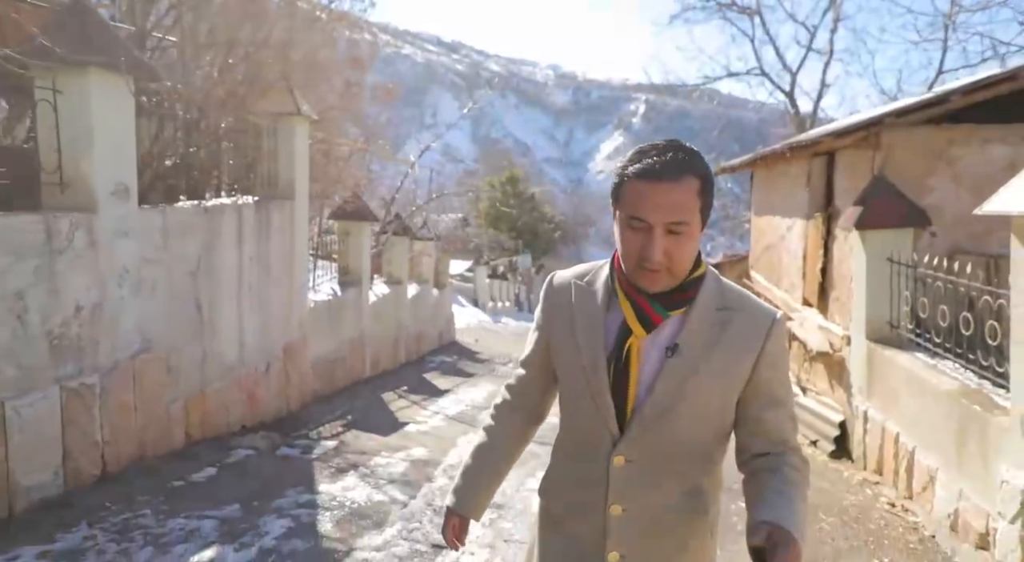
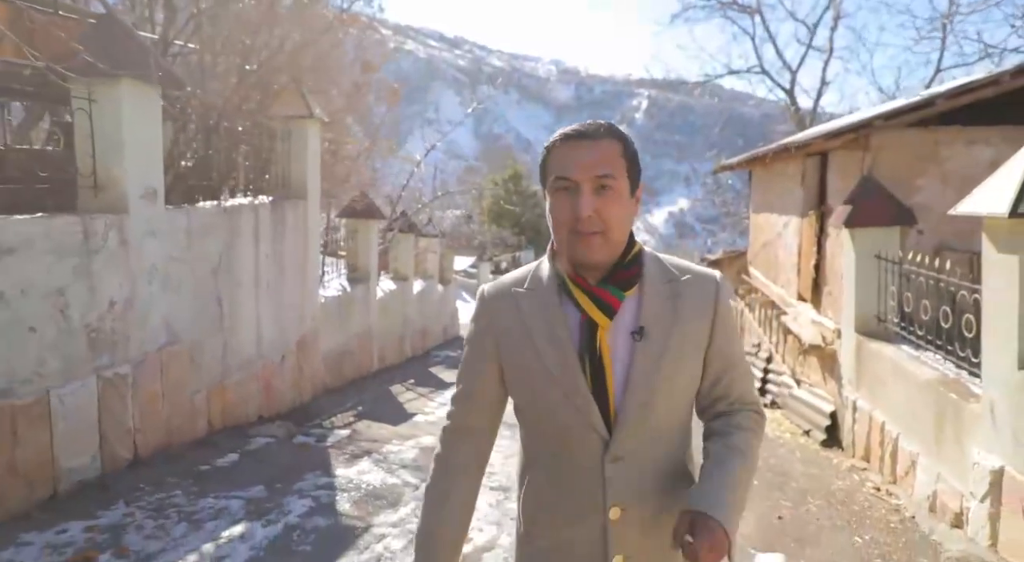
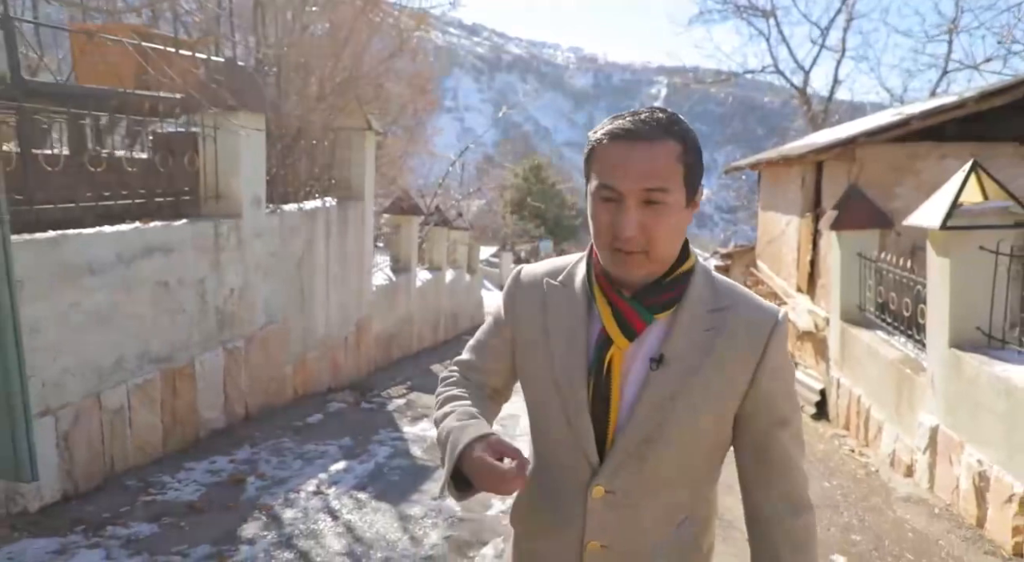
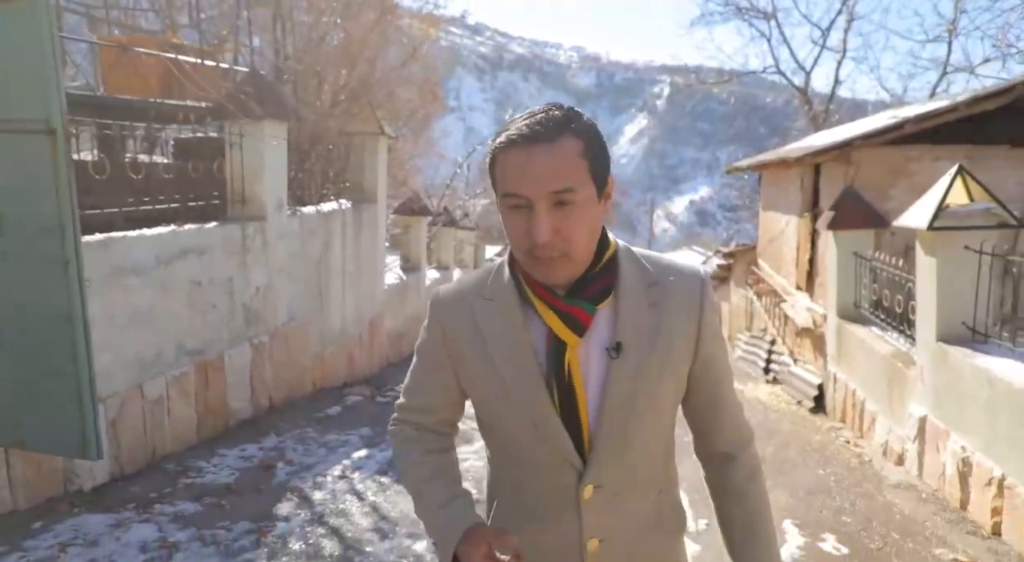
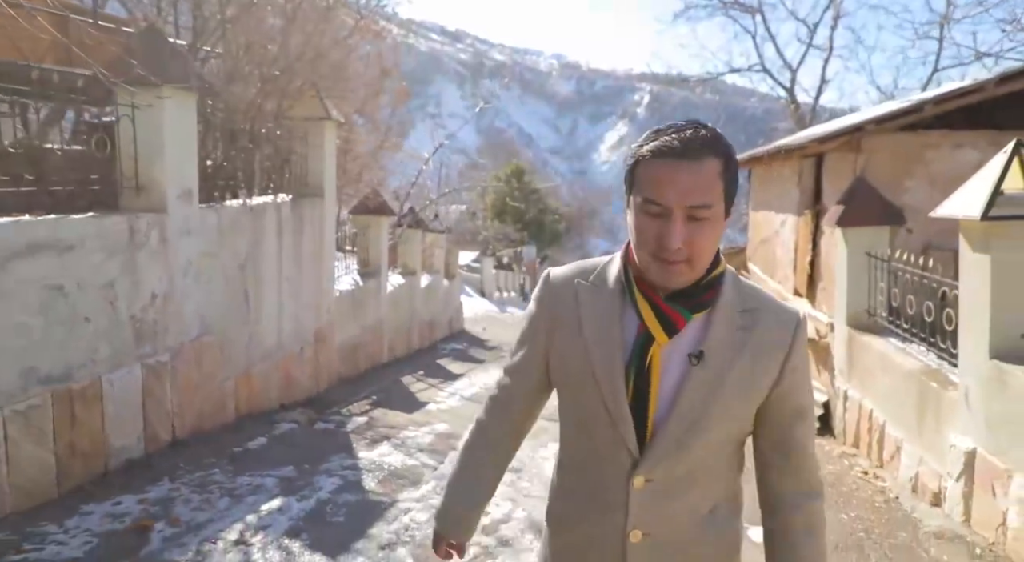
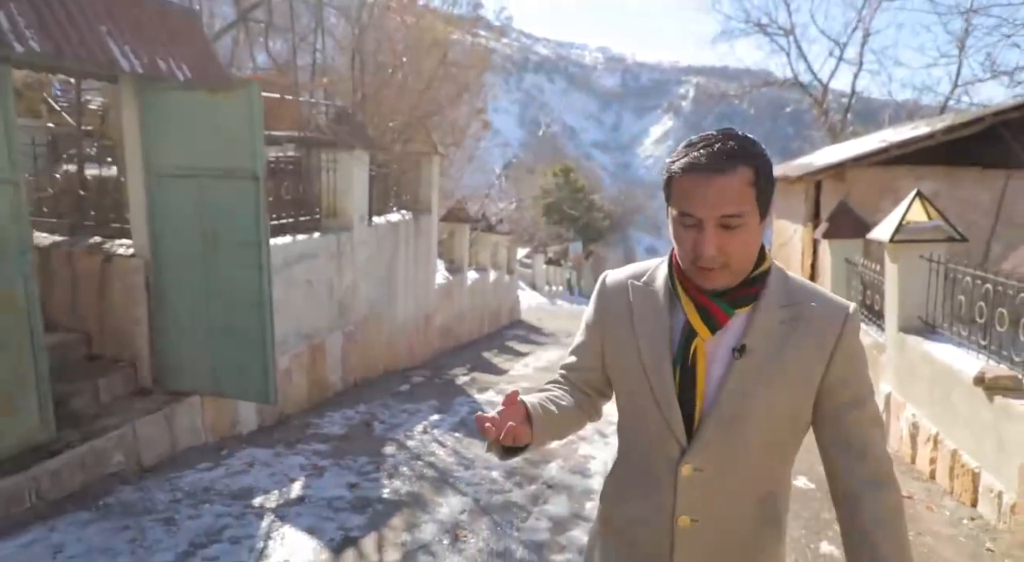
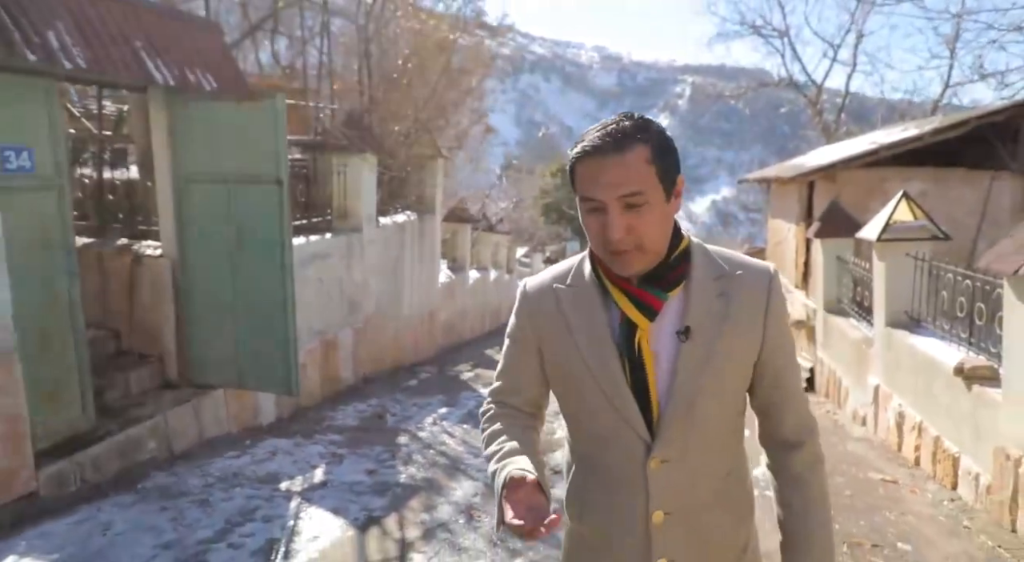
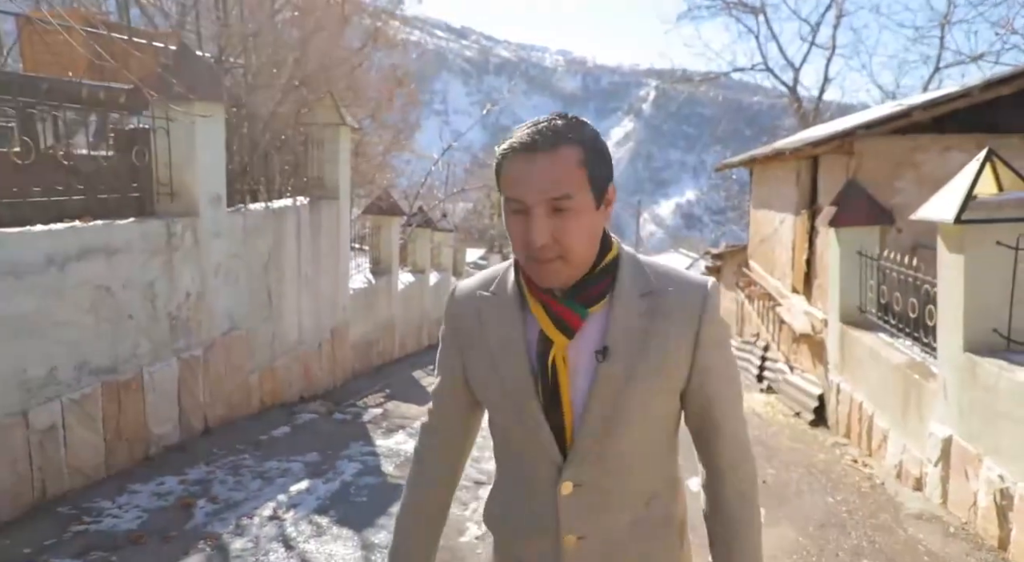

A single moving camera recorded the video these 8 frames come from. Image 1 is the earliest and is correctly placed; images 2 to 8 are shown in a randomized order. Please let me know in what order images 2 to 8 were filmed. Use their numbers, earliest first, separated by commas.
2, 5, 8, 3, 4, 6, 7
